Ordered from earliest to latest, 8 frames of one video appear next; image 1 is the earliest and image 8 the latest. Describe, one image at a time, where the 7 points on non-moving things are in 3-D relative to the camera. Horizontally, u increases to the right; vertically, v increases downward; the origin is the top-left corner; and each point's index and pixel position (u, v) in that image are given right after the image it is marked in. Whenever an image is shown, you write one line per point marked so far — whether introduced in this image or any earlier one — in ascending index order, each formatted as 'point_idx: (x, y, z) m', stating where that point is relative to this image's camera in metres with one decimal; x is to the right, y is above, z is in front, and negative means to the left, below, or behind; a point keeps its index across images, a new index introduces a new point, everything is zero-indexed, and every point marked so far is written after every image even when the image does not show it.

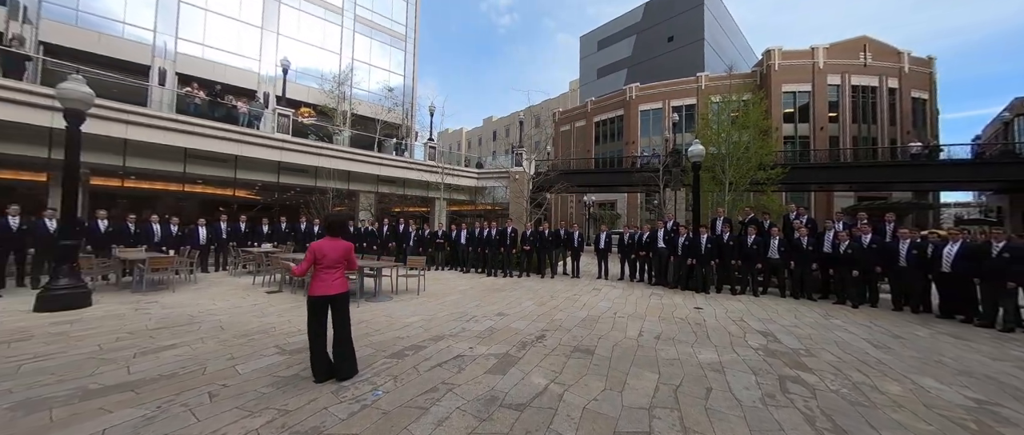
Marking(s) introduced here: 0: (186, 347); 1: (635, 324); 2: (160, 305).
0: (-5.0, -2.0, +5.5) m
1: (+2.2, -1.9, +6.2) m
2: (-8.0, -1.9, +8.1) m
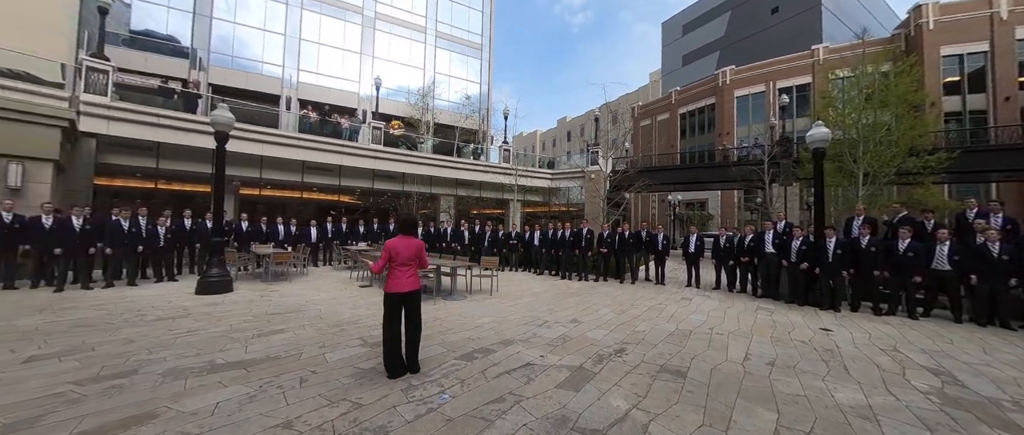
0: (-3.8, -2.0, +6.1) m
1: (+3.4, -1.9, +5.2) m
2: (-6.2, -1.9, +9.3) m
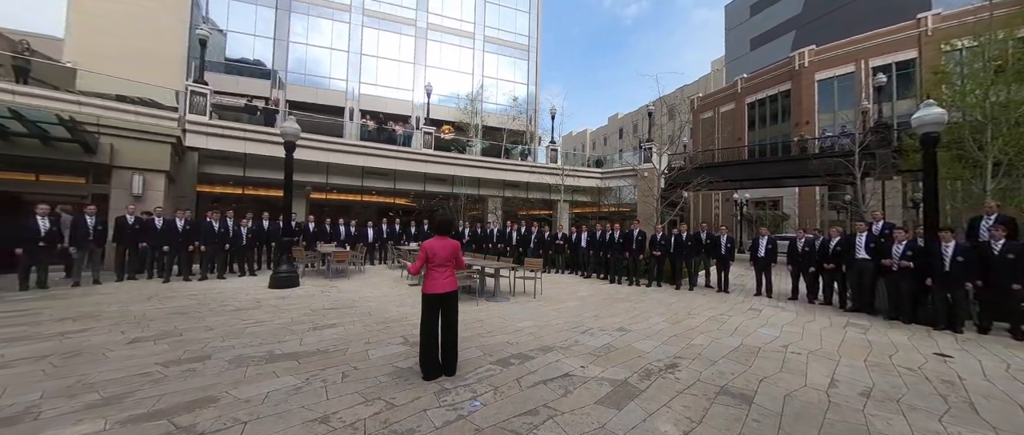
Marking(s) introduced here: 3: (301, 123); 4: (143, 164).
0: (-3.1, -2.0, +6.3) m
1: (+3.9, -1.9, +4.4) m
2: (-5.0, -1.9, +9.8) m
3: (-10.1, +4.5, +16.8) m
4: (-12.6, +1.8, +12.1) m
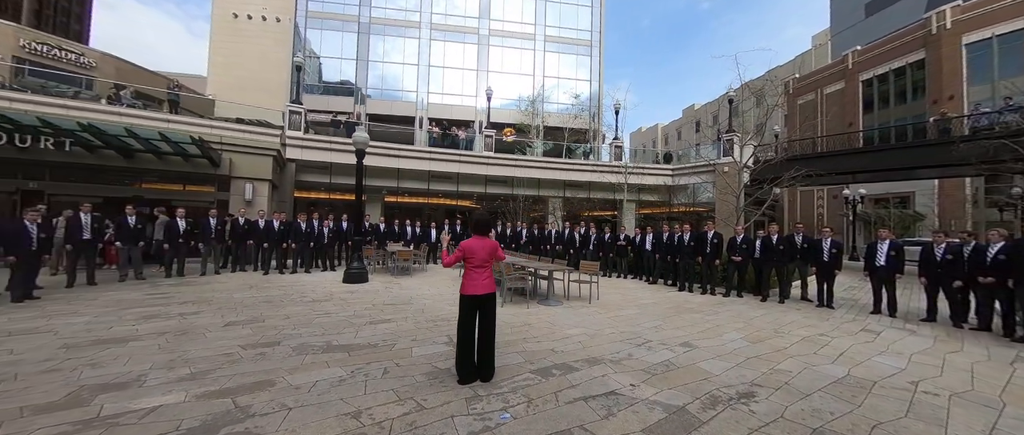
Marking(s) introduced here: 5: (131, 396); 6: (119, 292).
0: (-2.2, -2.0, +6.5) m
1: (+4.3, -1.8, +3.3) m
2: (-3.4, -2.0, +10.4) m
3: (-6.9, +4.4, +18.3) m
4: (-10.4, +1.7, +14.1) m
5: (-4.2, -2.0, +3.9) m
6: (-10.0, -1.8, +8.9) m
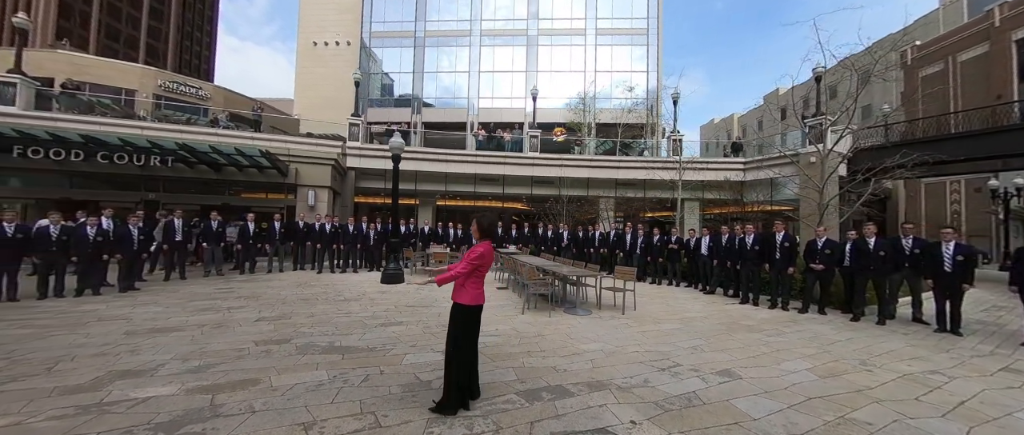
0: (-1.9, -2.0, +6.4) m
1: (+3.8, -1.8, +1.9) m
2: (-2.4, -2.0, +10.3) m
3: (-4.4, +4.2, +18.9) m
4: (-8.5, +1.5, +15.4) m
5: (-4.4, -2.0, +4.2) m
6: (-9.1, -1.9, +10.1) m
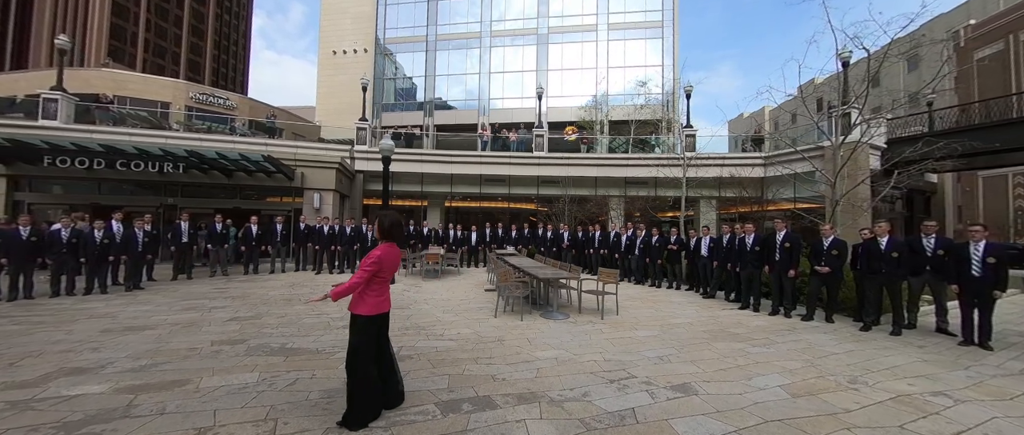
0: (-2.6, -2.0, +6.2) m
1: (+2.8, -1.7, +1.3) m
2: (-2.7, -2.0, +10.2) m
3: (-4.1, +4.1, +18.9) m
4: (-8.5, +1.4, +15.8) m
5: (-5.2, -2.0, +4.2) m
6: (-9.4, -2.0, +10.5) m
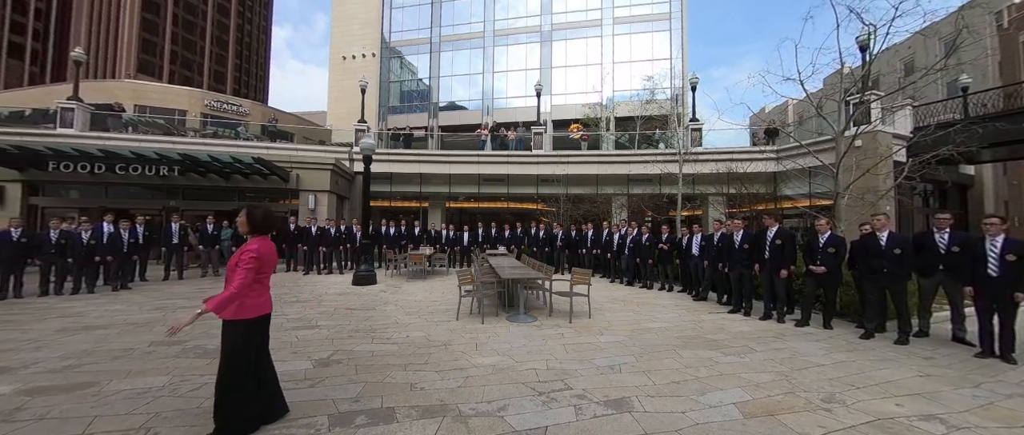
0: (-3.3, -1.9, +5.9) m
1: (+1.8, -1.5, +0.8) m
2: (-3.2, -2.0, +9.9) m
3: (-4.1, +4.0, +18.8) m
4: (-8.7, +1.4, +15.8) m
5: (-6.1, -1.9, +4.1) m
6: (-9.9, -2.0, +10.6) m
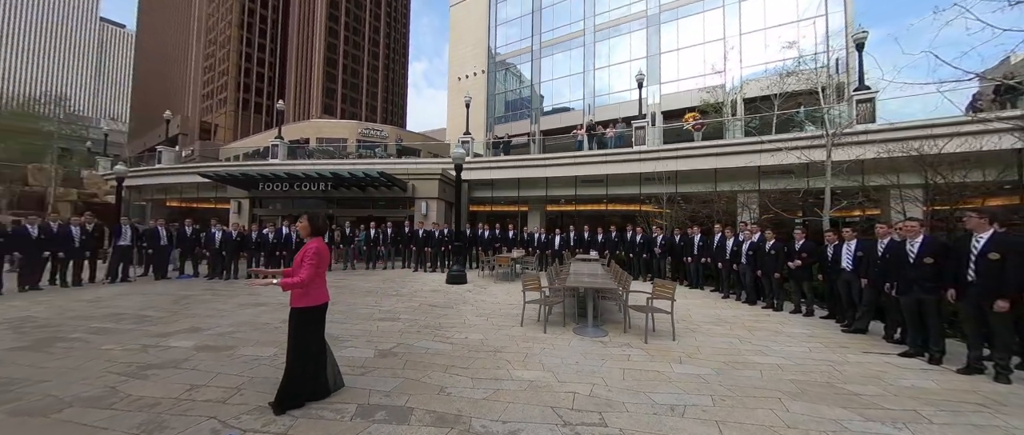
0: (-2.1, -2.0, +6.5) m
1: (+1.0, -1.5, -0.1) m
2: (-0.6, -2.1, +10.2) m
3: (+1.4, +3.8, +18.9) m
4: (-3.8, +1.2, +17.6) m
5: (-5.3, -2.0, +5.7) m
6: (-6.7, -2.2, +13.1) m
